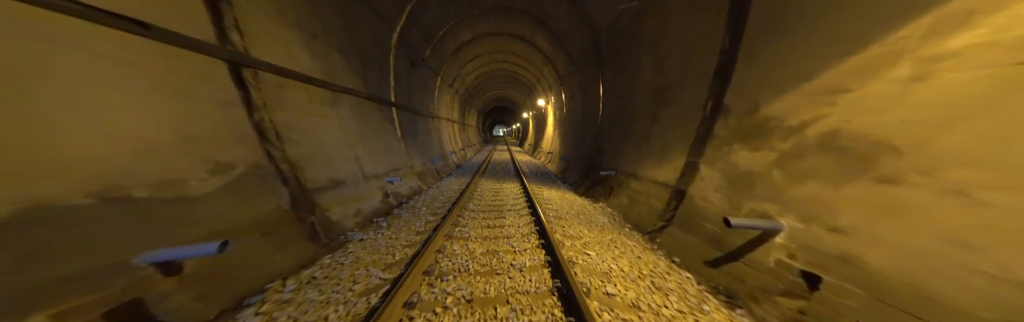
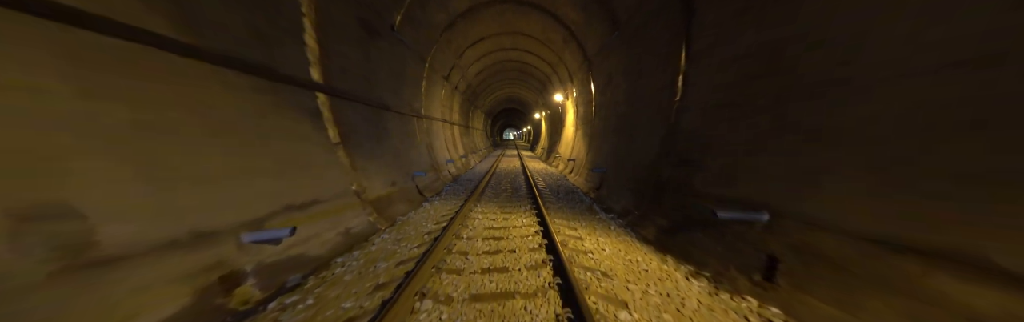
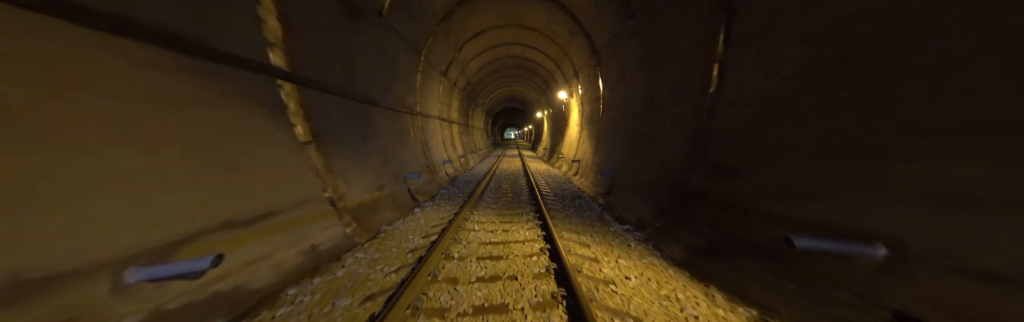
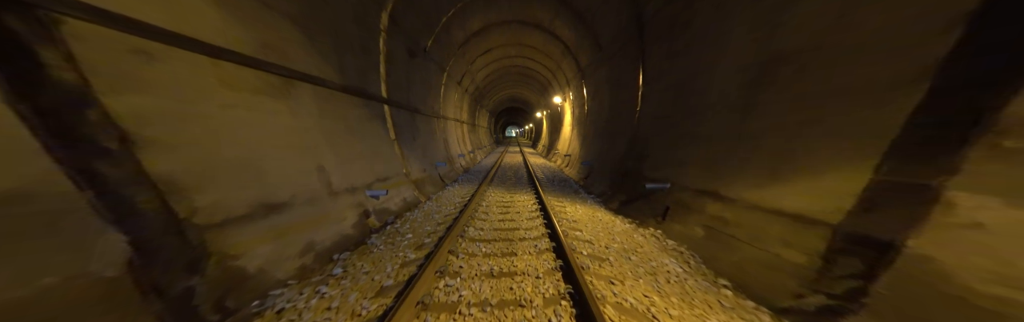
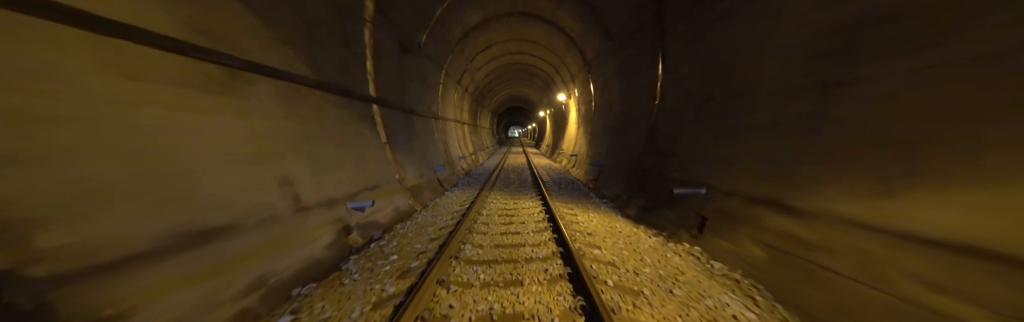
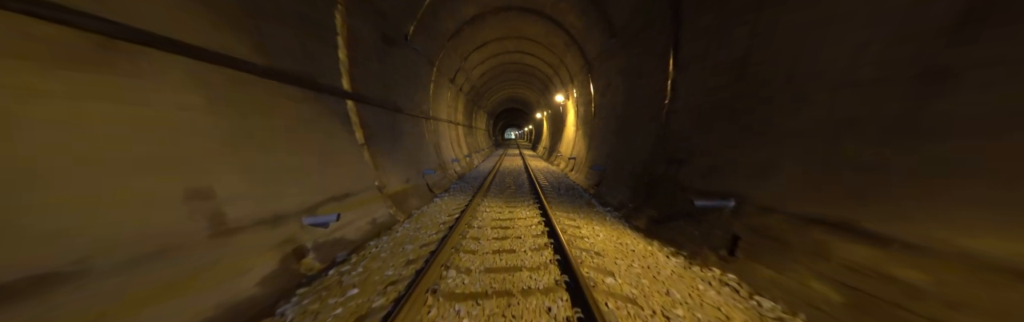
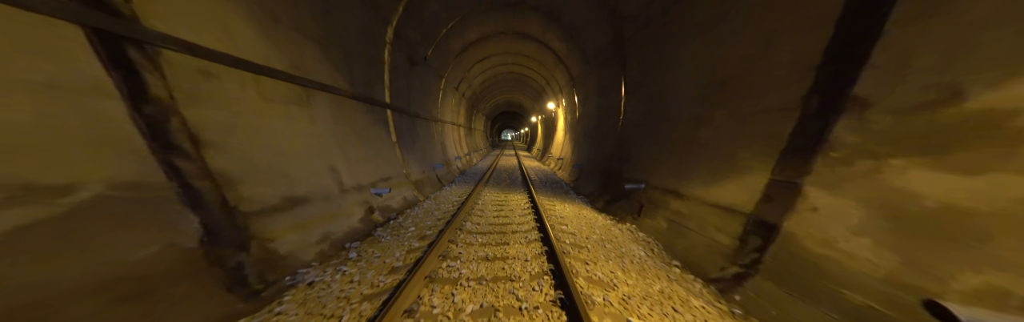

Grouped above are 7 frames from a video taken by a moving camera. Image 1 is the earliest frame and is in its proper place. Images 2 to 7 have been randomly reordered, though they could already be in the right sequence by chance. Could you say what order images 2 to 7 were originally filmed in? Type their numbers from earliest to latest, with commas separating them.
7, 4, 5, 6, 2, 3
